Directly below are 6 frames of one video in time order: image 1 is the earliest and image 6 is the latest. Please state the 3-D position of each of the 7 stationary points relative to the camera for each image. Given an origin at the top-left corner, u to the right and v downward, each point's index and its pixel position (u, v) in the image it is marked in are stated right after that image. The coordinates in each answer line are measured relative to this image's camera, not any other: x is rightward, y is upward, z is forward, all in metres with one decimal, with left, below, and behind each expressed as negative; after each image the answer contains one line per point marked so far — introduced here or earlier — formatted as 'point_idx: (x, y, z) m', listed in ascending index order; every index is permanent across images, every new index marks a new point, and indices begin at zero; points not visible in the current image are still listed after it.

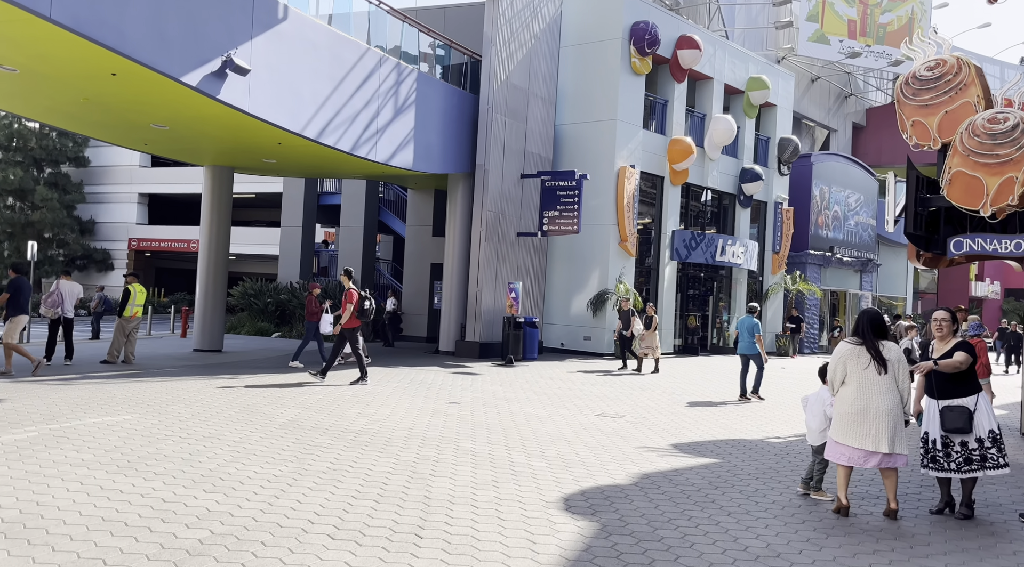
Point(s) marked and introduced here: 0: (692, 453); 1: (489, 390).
0: (+1.8, -1.7, +9.4) m
1: (-0.3, -1.6, +13.6) m
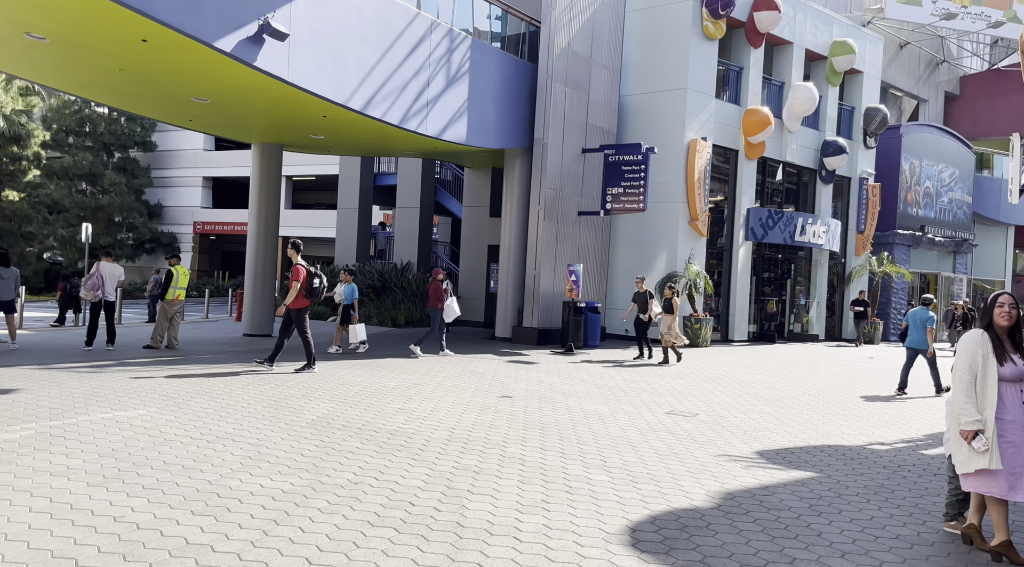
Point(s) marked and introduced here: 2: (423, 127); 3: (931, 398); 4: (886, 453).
0: (+2.3, -1.6, +8.0) m
1: (+0.5, -1.4, +12.4) m
2: (-1.5, +2.7, +15.7) m
3: (+6.1, -1.7, +13.7) m
4: (+3.8, -1.7, +9.4) m
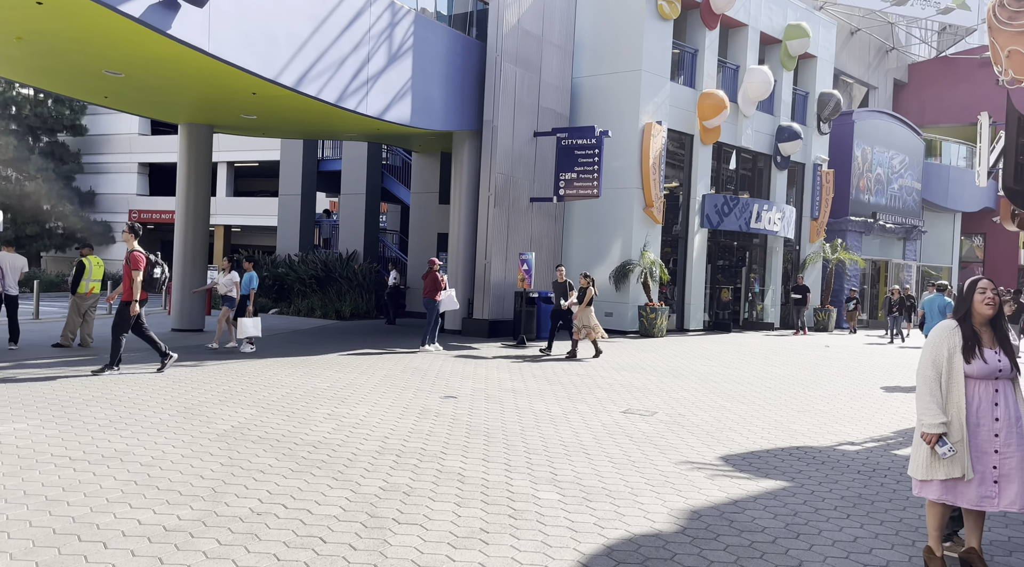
0: (+1.9, -1.5, +7.3) m
1: (-0.2, -1.2, +11.6) m
2: (-2.4, +2.9, +14.7) m
3: (+5.4, -1.5, +13.1) m
4: (+3.2, -1.6, +8.7) m
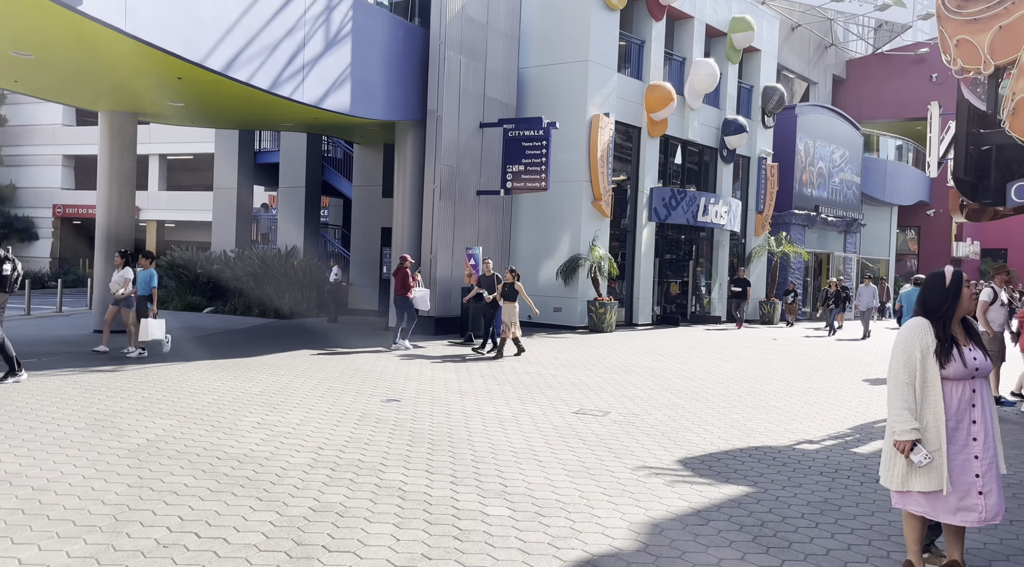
0: (+1.5, -1.4, +6.9) m
1: (-0.9, -1.2, +11.1) m
2: (-3.2, +2.9, +14.0) m
3: (+4.6, -1.4, +12.9) m
4: (+2.8, -1.5, +8.4) m
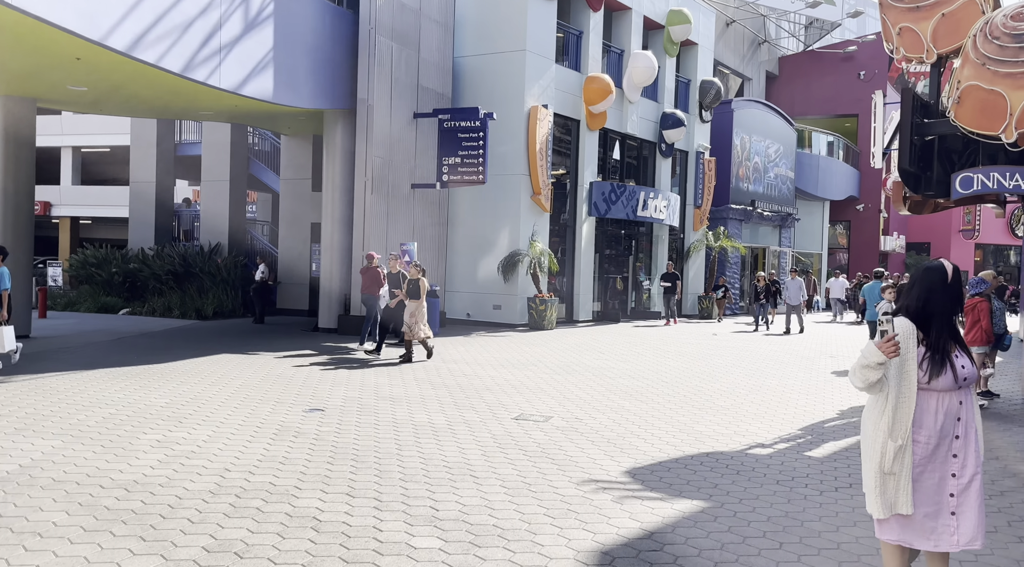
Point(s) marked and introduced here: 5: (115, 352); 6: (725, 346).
0: (+1.0, -1.4, +6.3) m
1: (-1.6, -1.2, +10.3) m
2: (-4.2, +2.9, +13.1) m
3: (+3.8, -1.3, +12.5) m
4: (+2.2, -1.5, +7.9) m
5: (-5.5, -1.0, +12.9) m
6: (+4.0, -1.2, +17.5) m
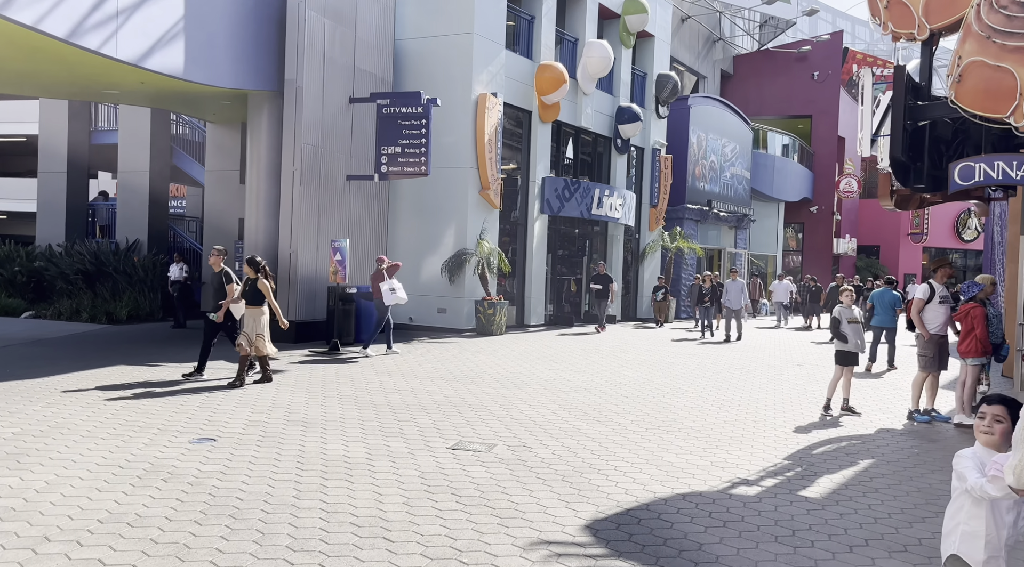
0: (+0.6, -1.4, +4.9) m
1: (-2.2, -1.2, +8.7) m
2: (-4.9, +2.9, +11.4) m
3: (+3.0, -1.4, +11.2) m
4: (+1.7, -1.5, +6.5) m
5: (-6.2, -1.0, +11.1) m
6: (+3.0, -1.2, +16.2) m
